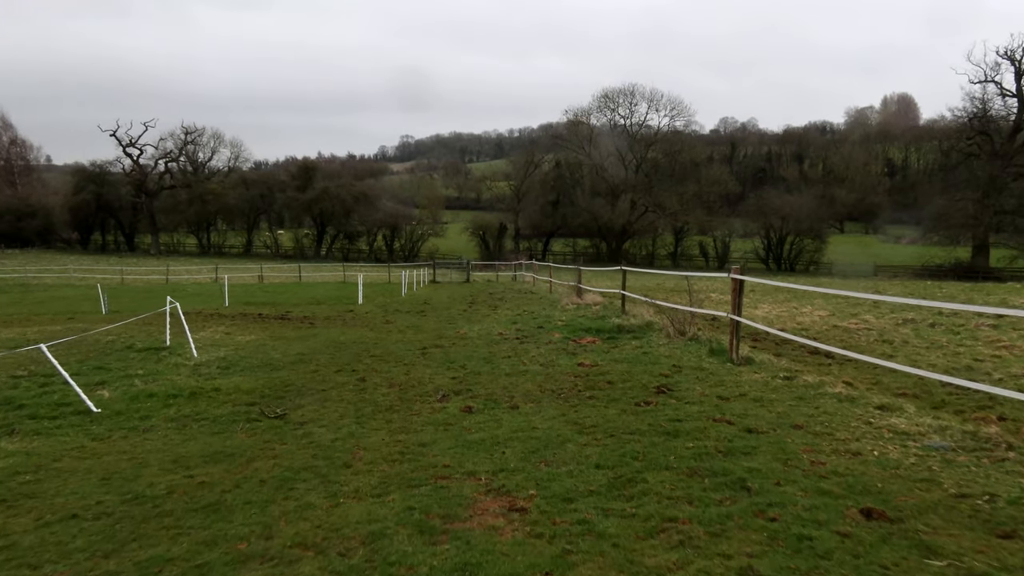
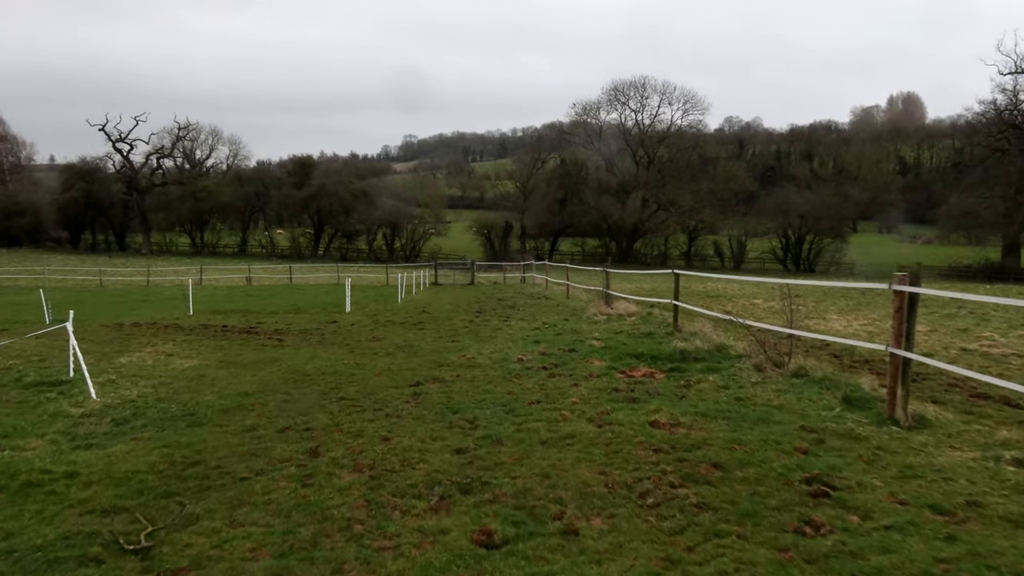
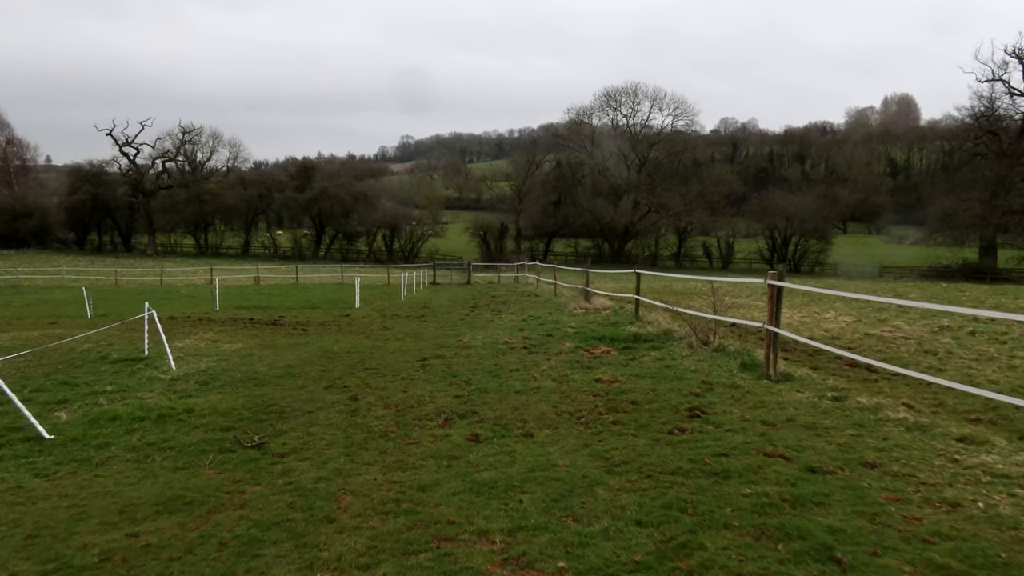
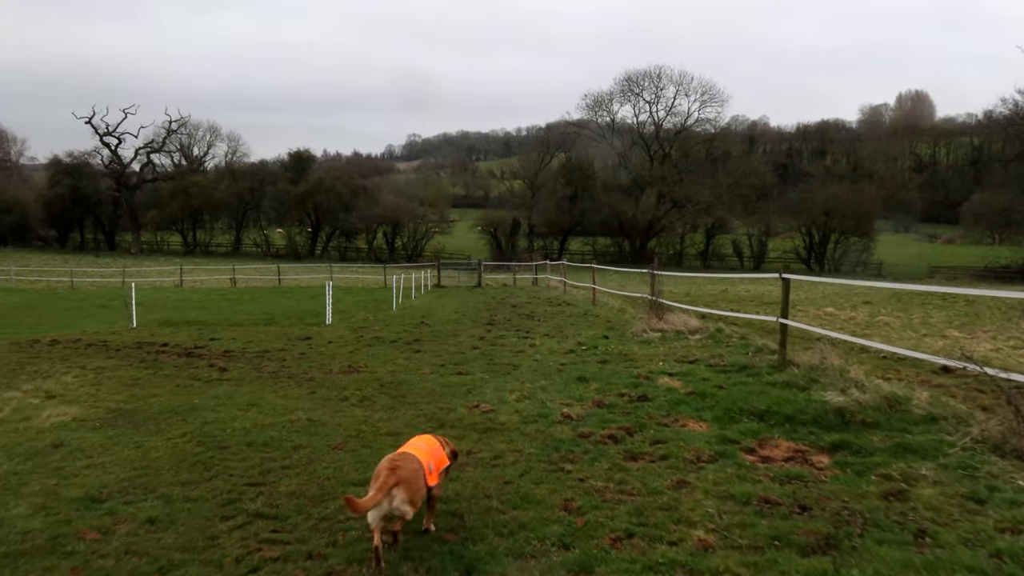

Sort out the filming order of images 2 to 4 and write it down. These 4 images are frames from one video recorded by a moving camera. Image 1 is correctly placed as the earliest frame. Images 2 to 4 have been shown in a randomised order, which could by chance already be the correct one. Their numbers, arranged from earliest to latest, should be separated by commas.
3, 2, 4
